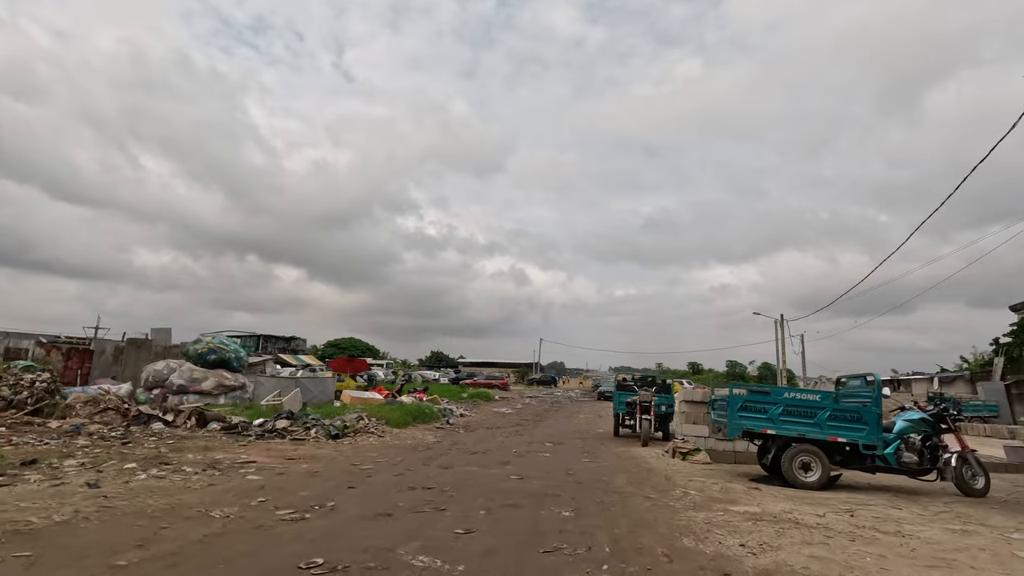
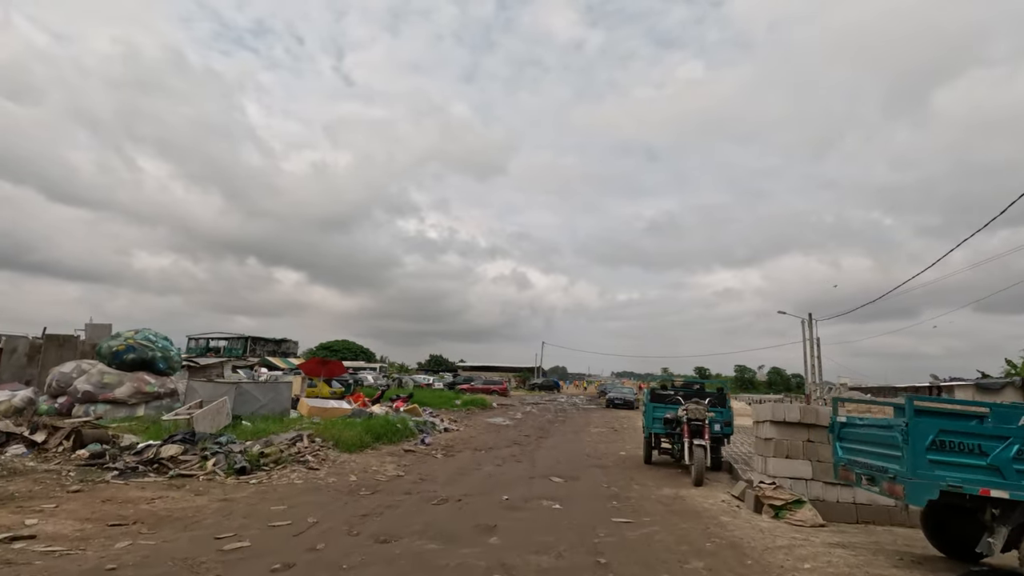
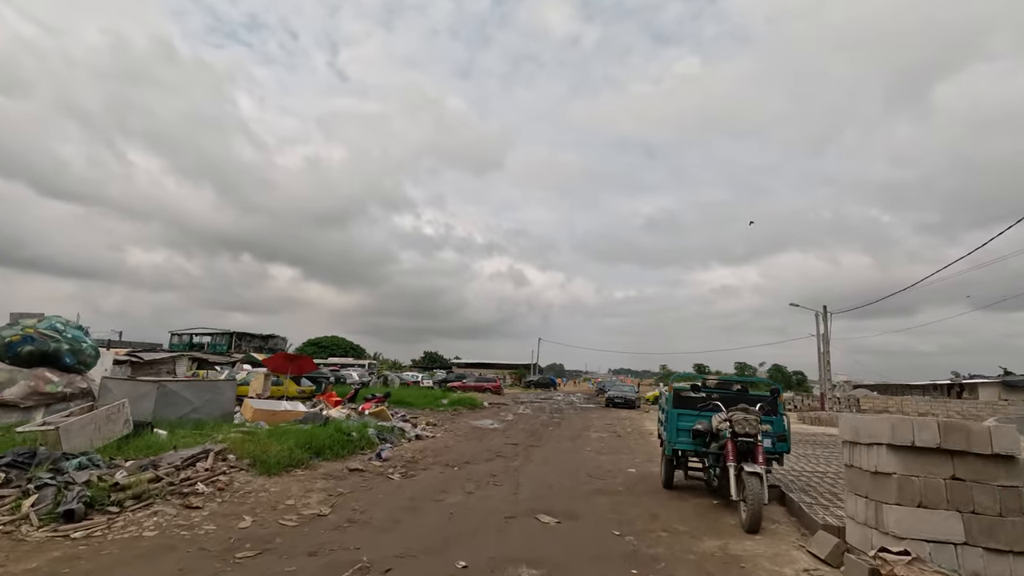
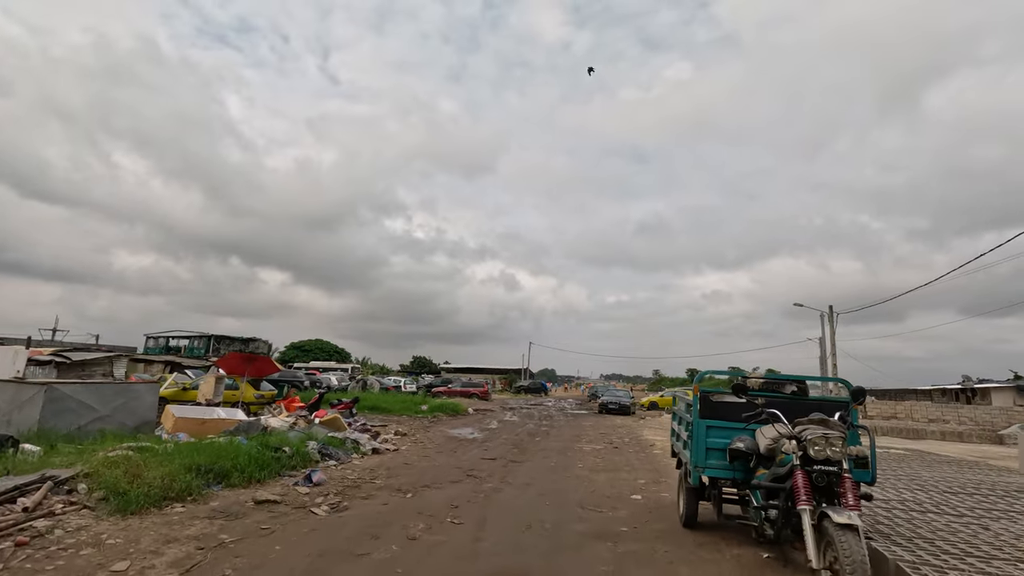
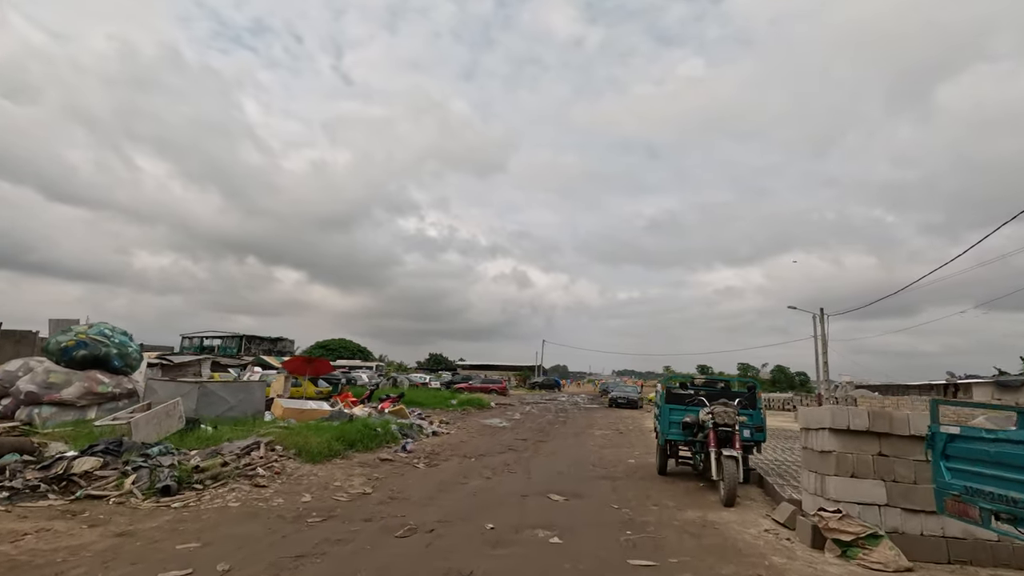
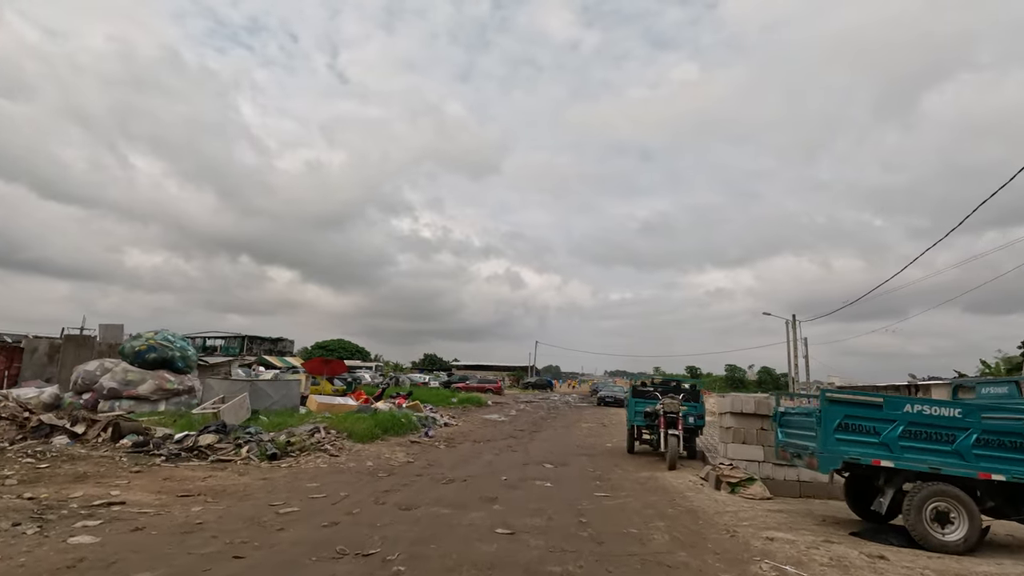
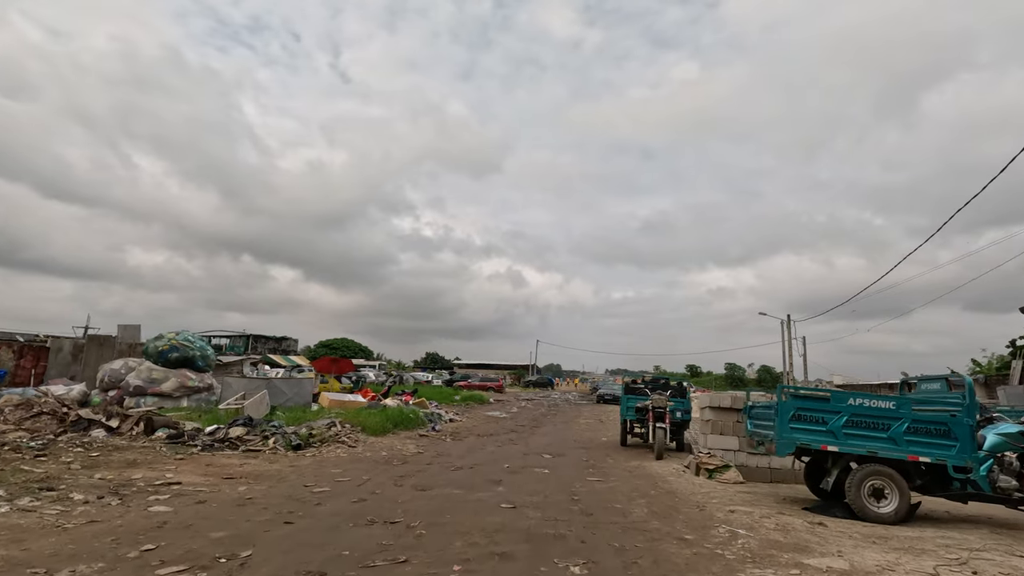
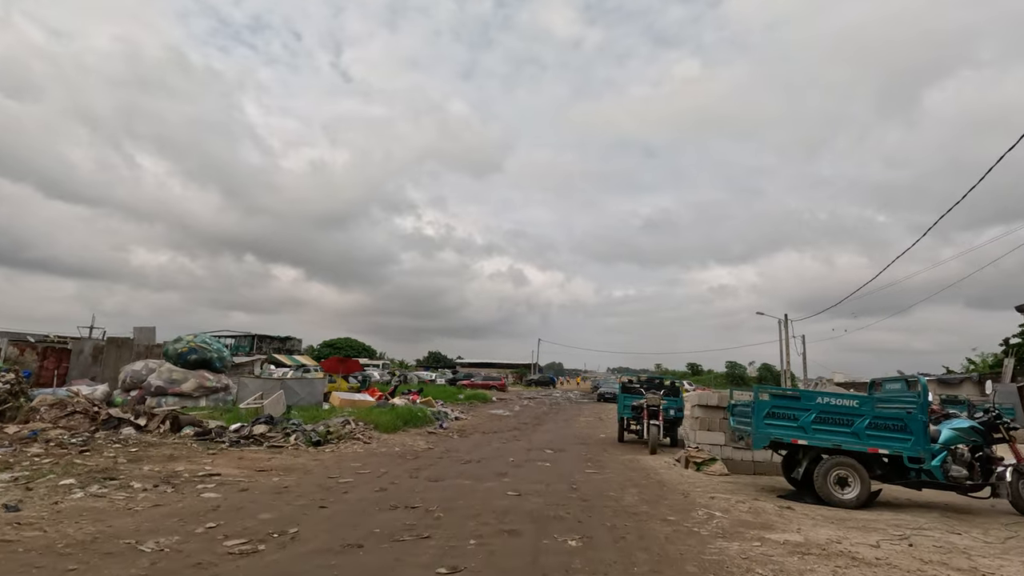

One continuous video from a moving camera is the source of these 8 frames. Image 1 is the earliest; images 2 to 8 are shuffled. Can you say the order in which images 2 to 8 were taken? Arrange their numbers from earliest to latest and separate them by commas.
8, 7, 6, 2, 5, 3, 4
